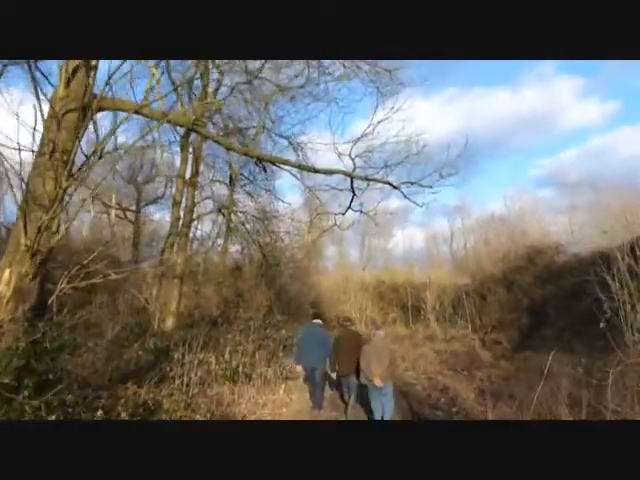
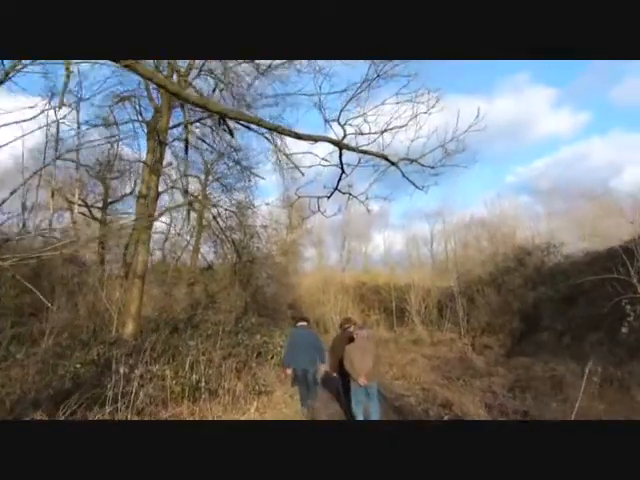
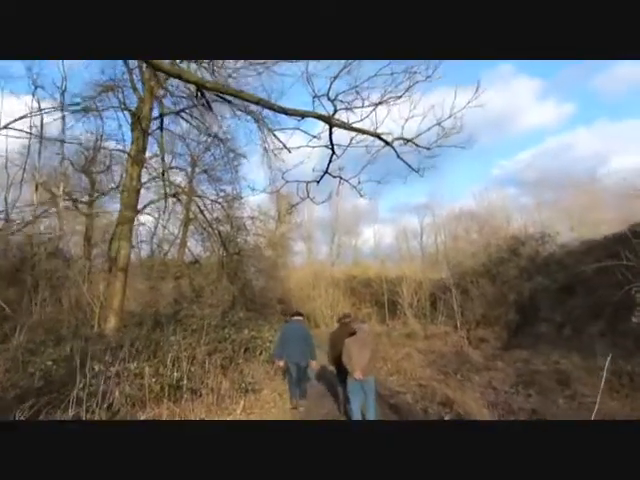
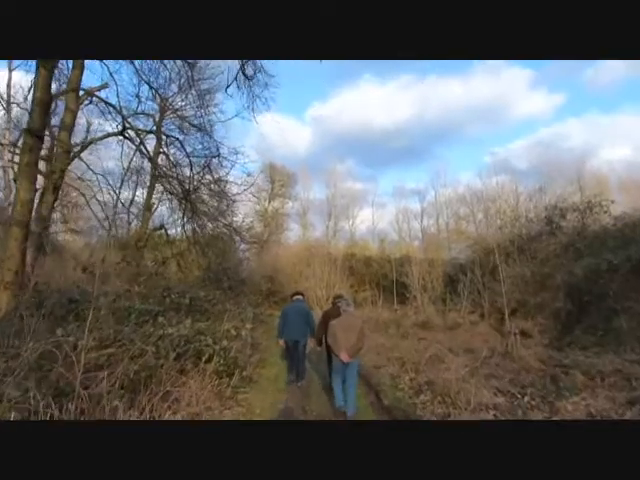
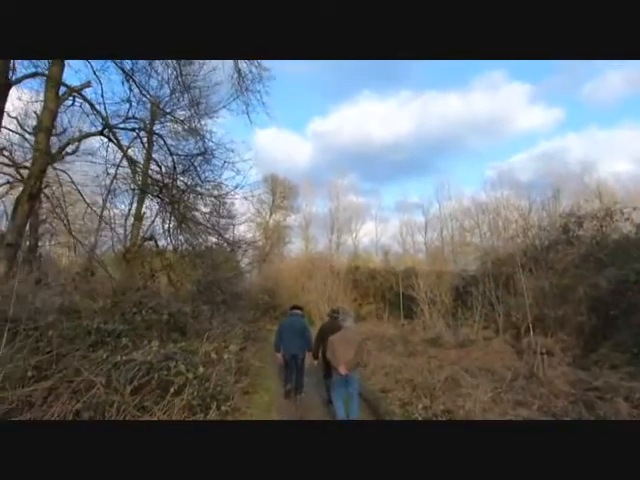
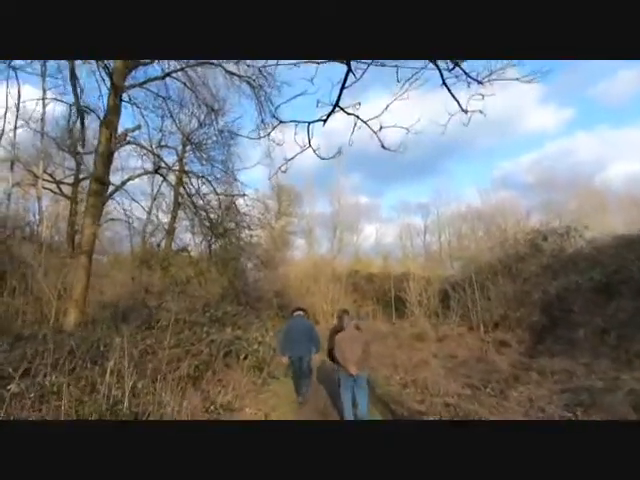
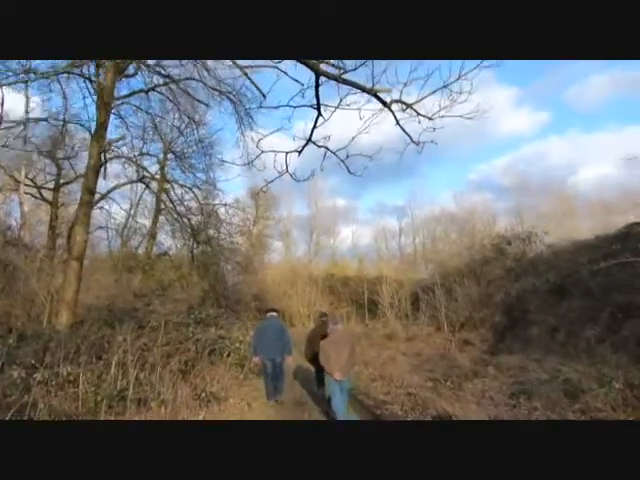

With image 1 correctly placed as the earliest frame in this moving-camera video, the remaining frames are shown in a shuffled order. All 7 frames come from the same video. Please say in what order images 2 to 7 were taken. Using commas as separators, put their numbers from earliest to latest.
2, 3, 7, 6, 4, 5
